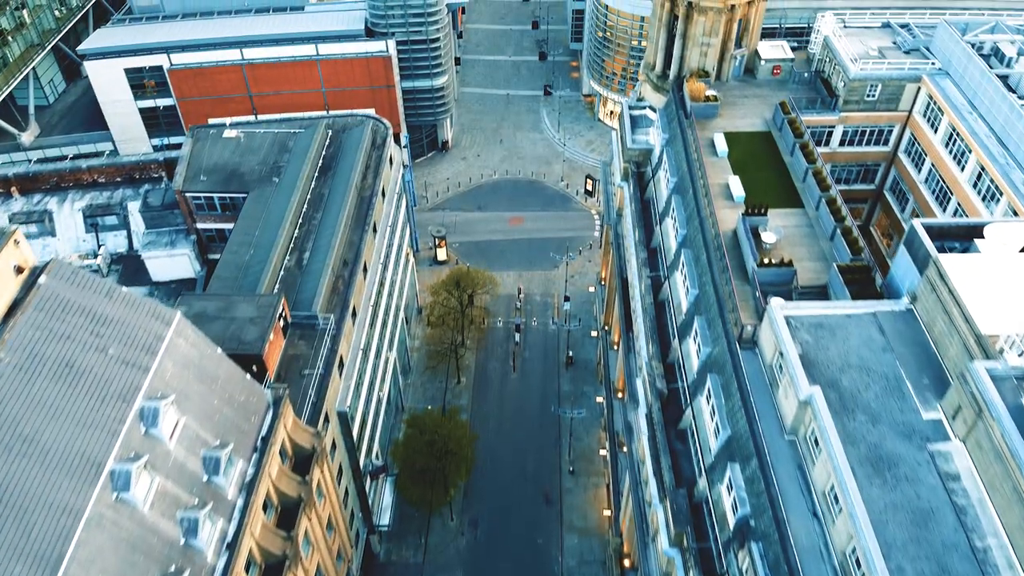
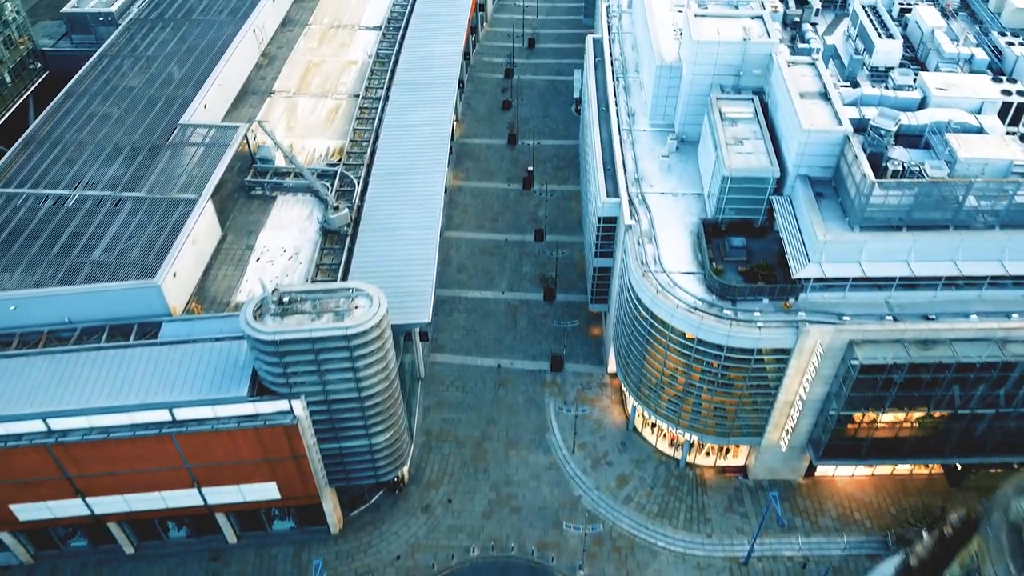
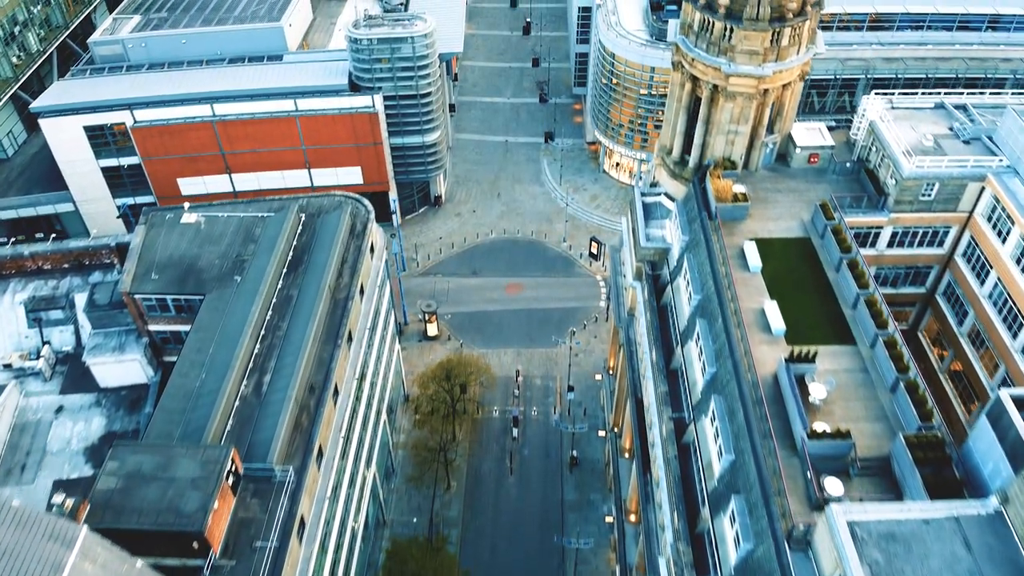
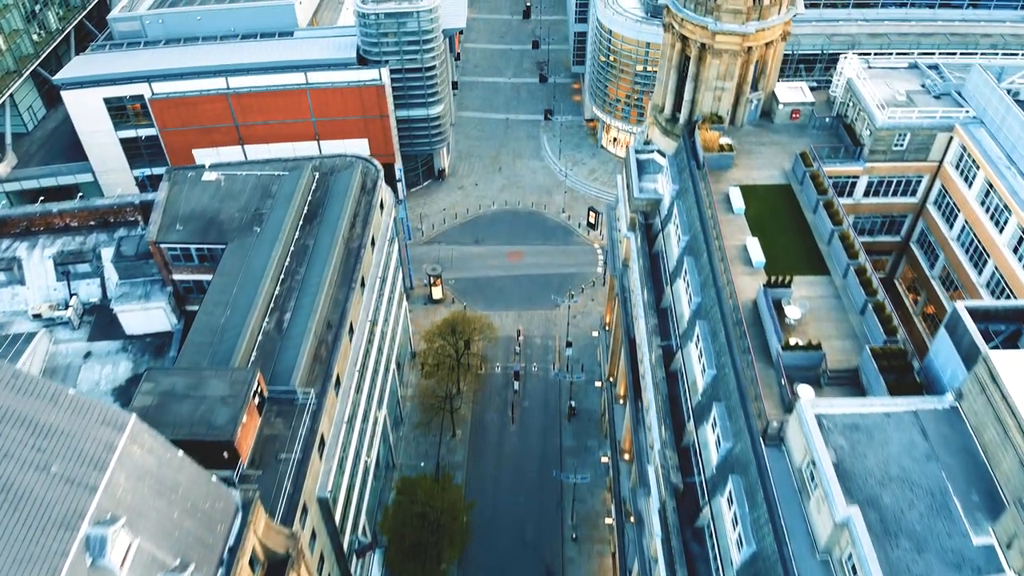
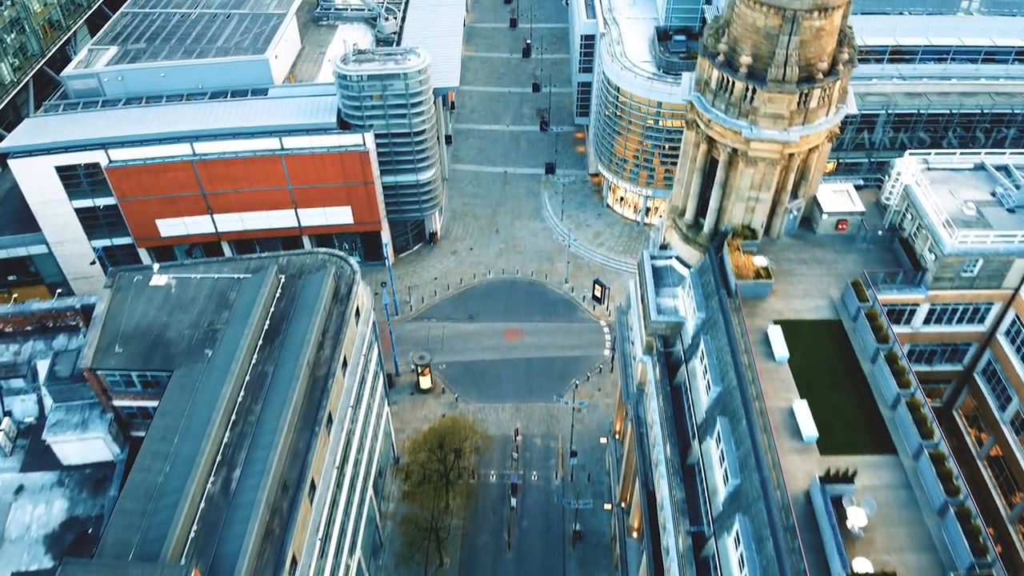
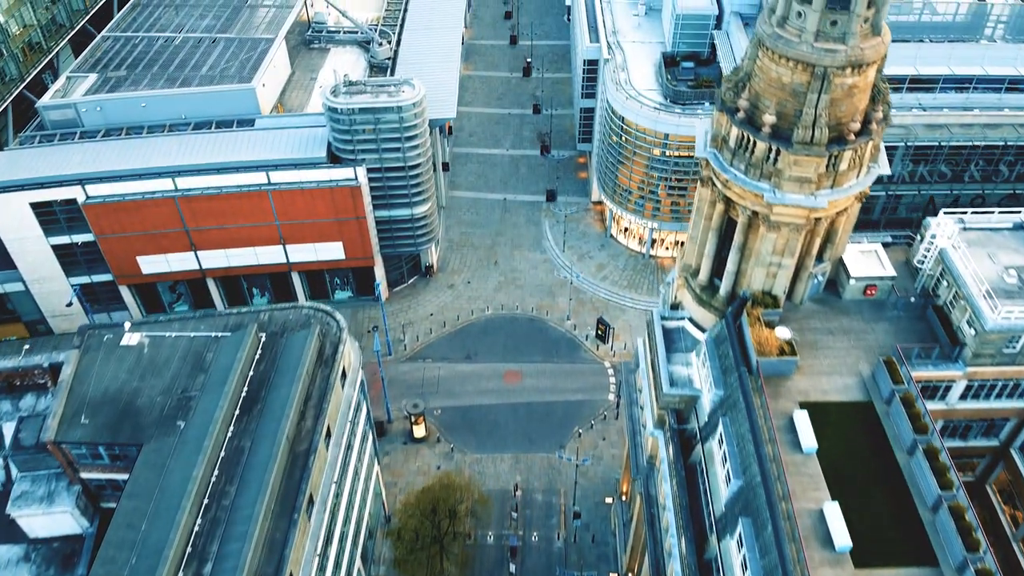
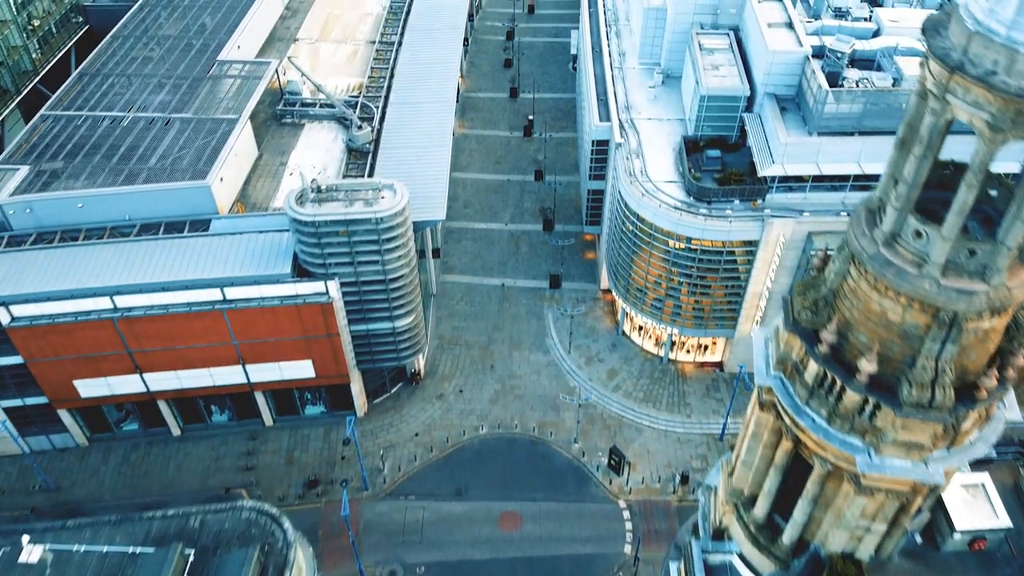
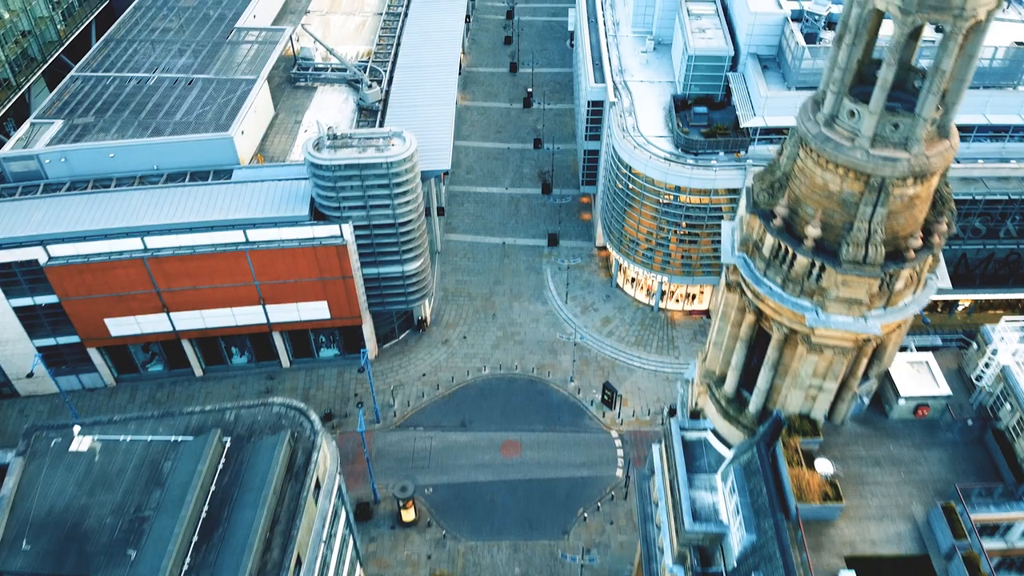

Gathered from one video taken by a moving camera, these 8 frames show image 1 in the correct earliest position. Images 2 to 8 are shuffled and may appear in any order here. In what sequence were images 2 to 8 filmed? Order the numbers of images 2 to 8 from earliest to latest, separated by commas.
4, 3, 5, 6, 8, 7, 2
